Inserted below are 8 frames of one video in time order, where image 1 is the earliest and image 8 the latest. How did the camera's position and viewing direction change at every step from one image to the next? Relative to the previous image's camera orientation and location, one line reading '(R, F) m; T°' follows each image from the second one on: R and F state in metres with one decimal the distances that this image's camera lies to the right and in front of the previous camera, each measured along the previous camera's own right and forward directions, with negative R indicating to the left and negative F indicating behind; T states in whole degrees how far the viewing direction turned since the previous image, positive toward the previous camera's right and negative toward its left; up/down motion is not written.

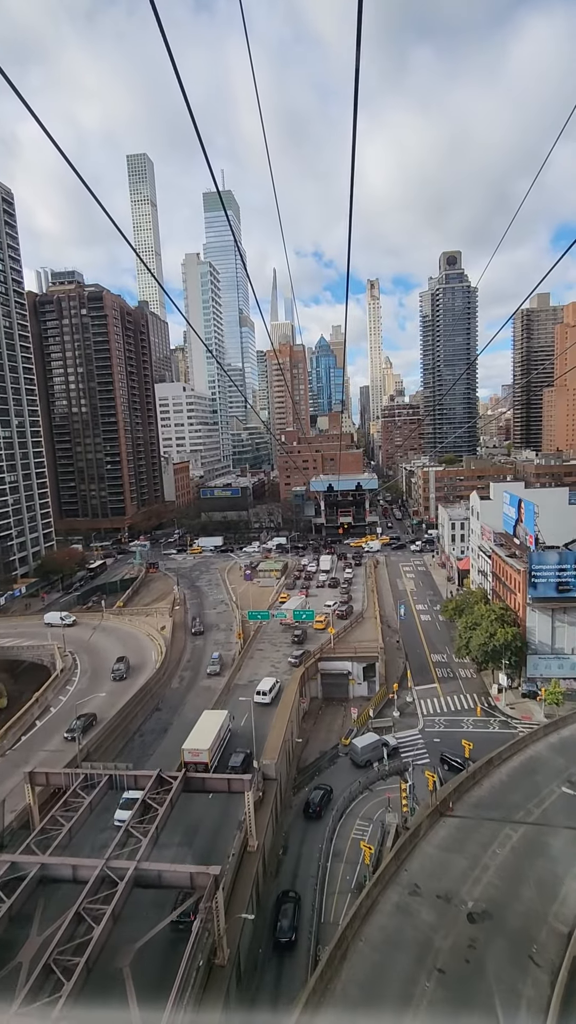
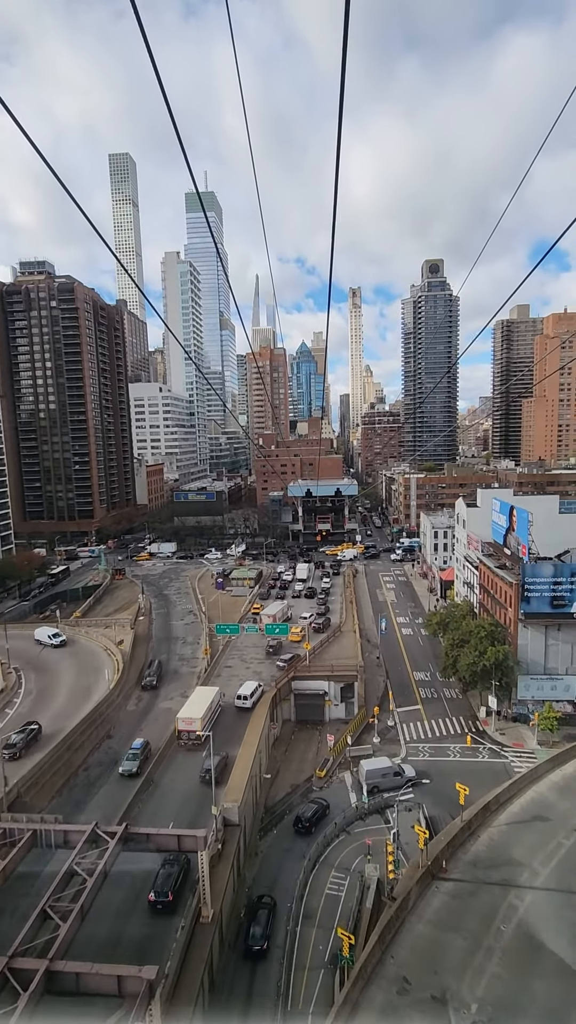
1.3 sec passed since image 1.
(+0.3, +3.1) m; +2°
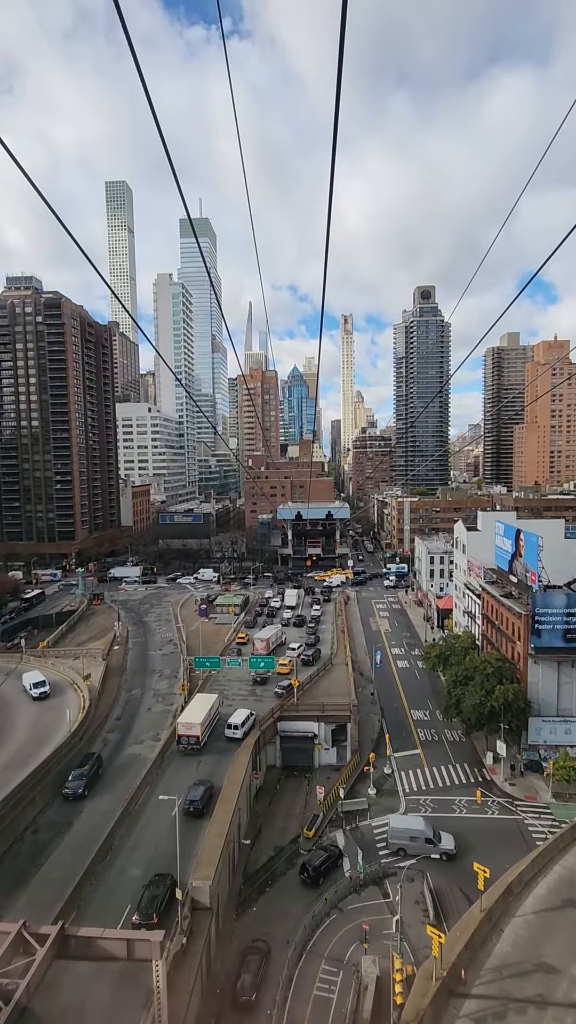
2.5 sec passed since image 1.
(+0.2, +2.8) m; +1°
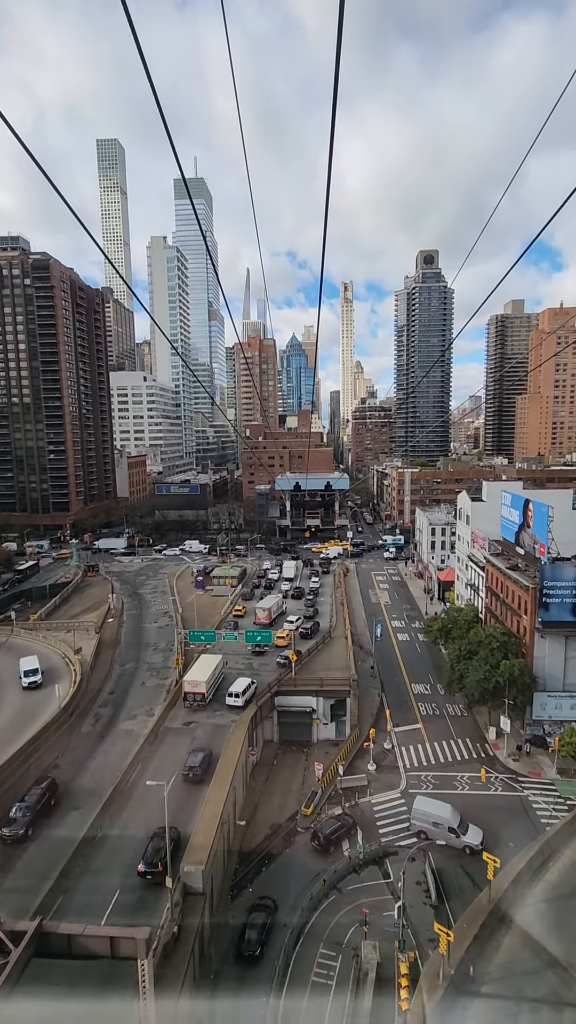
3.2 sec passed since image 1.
(0.0, +1.4) m; 0°
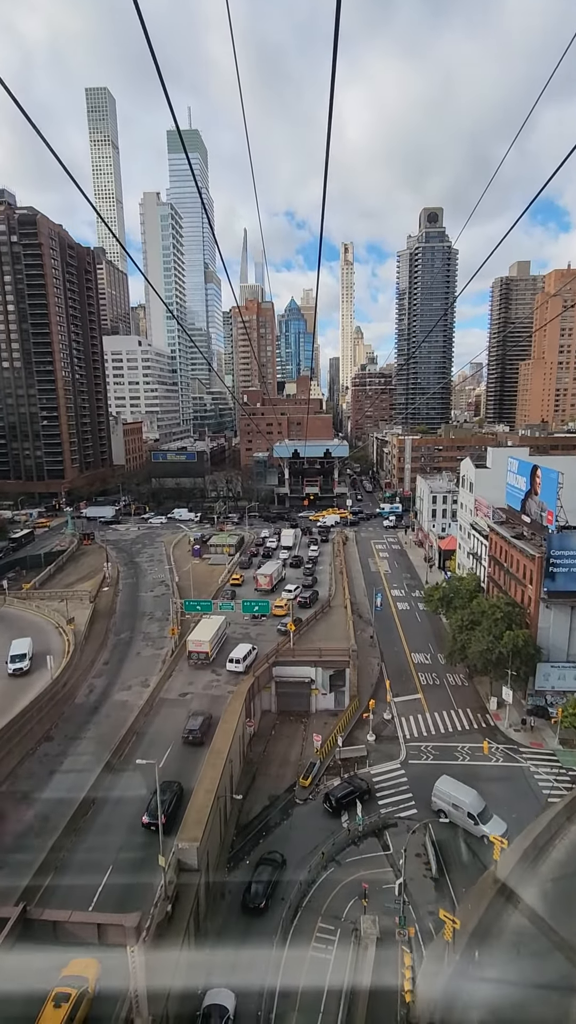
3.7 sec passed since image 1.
(0.0, +1.1) m; 0°
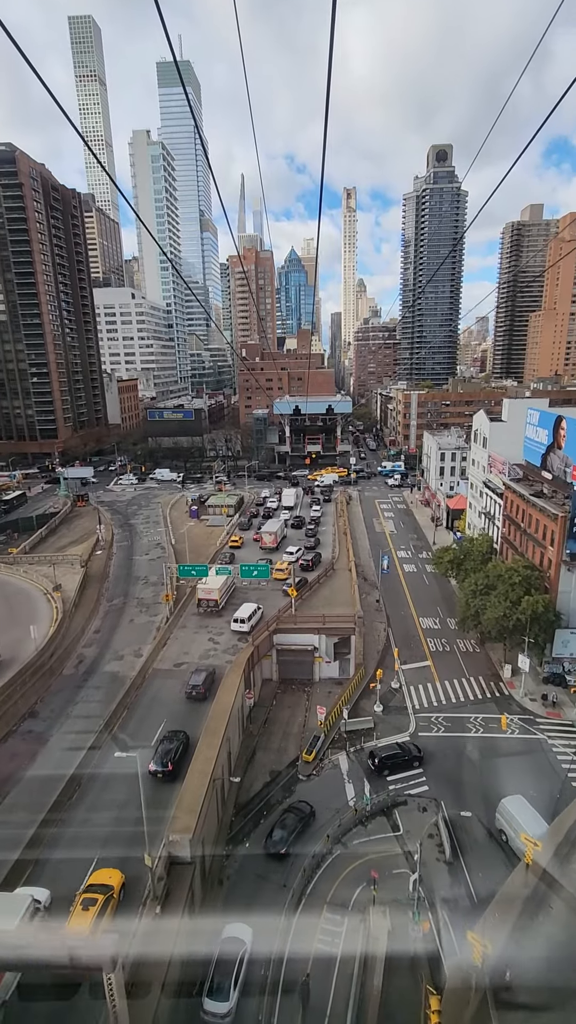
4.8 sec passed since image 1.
(0.0, +2.1) m; 0°
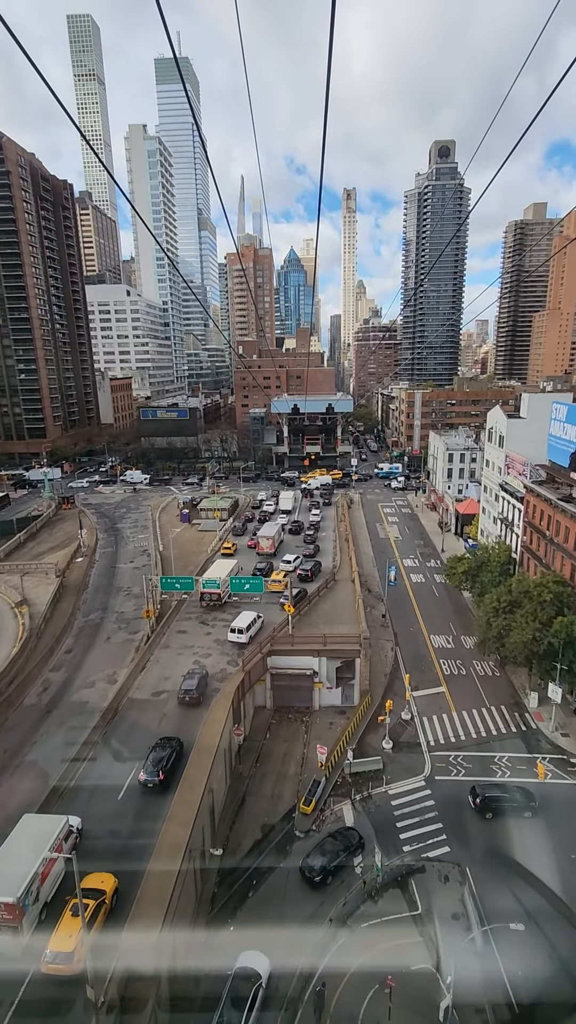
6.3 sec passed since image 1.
(+0.1, +3.1) m; 0°
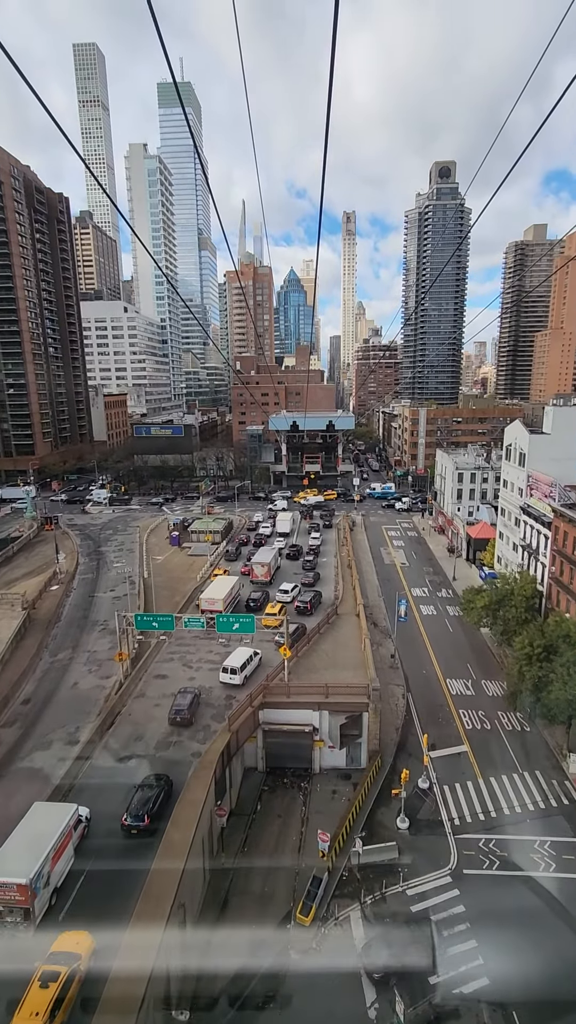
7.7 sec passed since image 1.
(+0.1, +3.3) m; 0°
